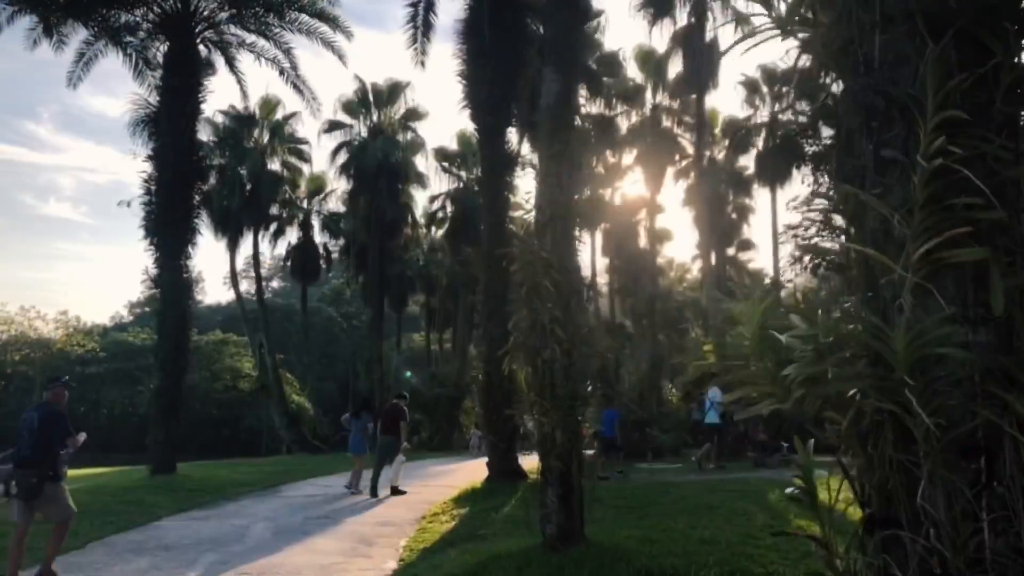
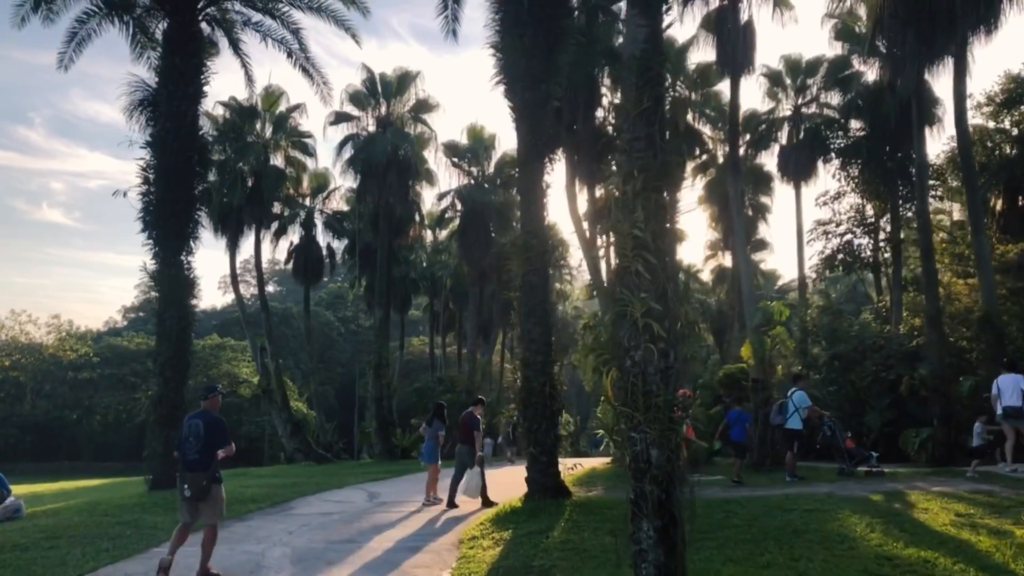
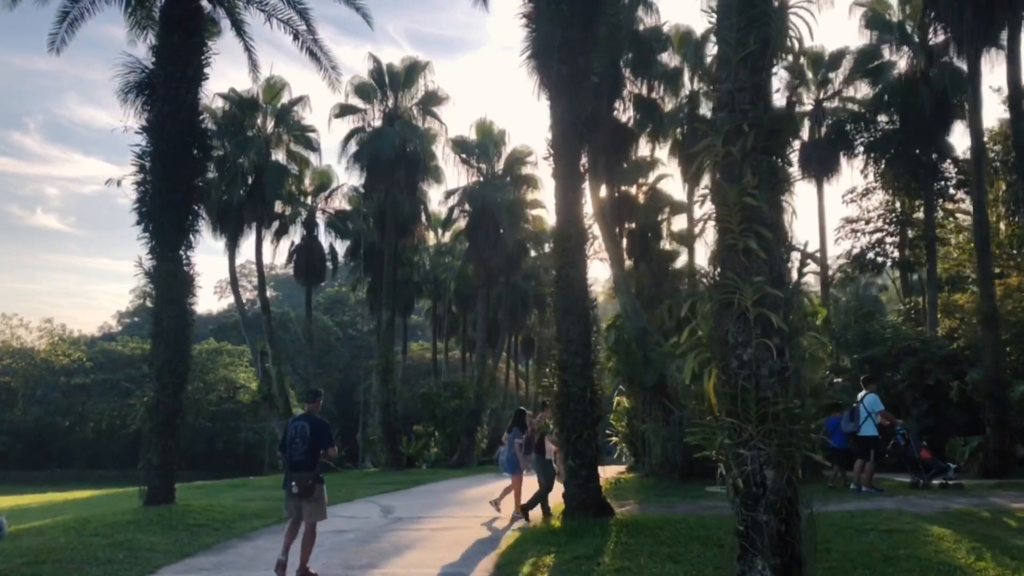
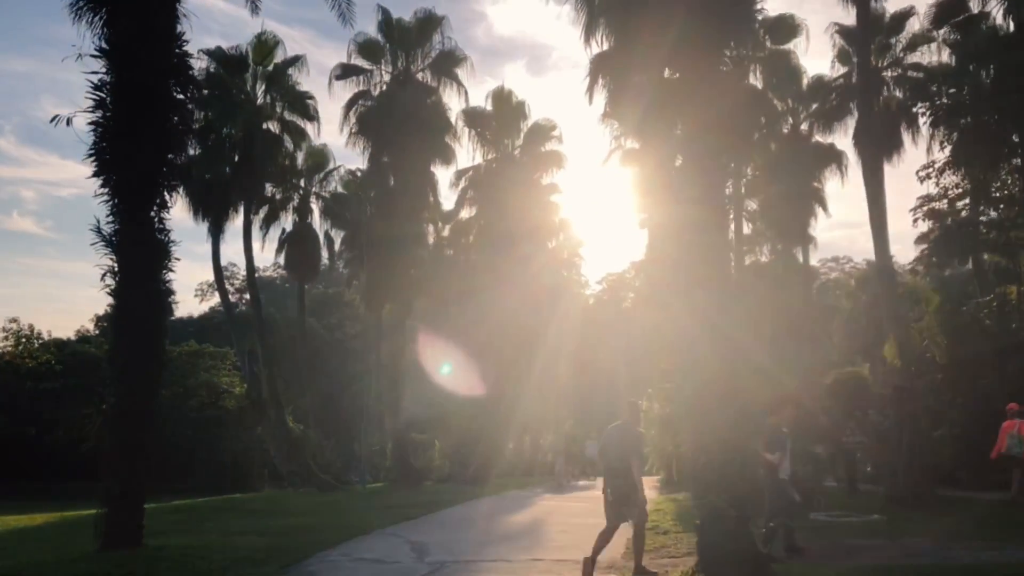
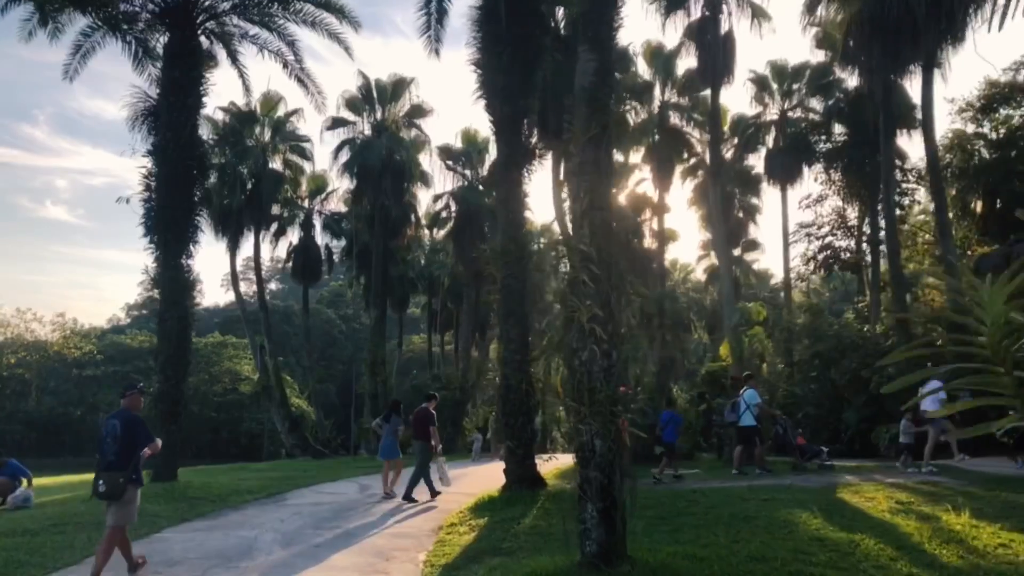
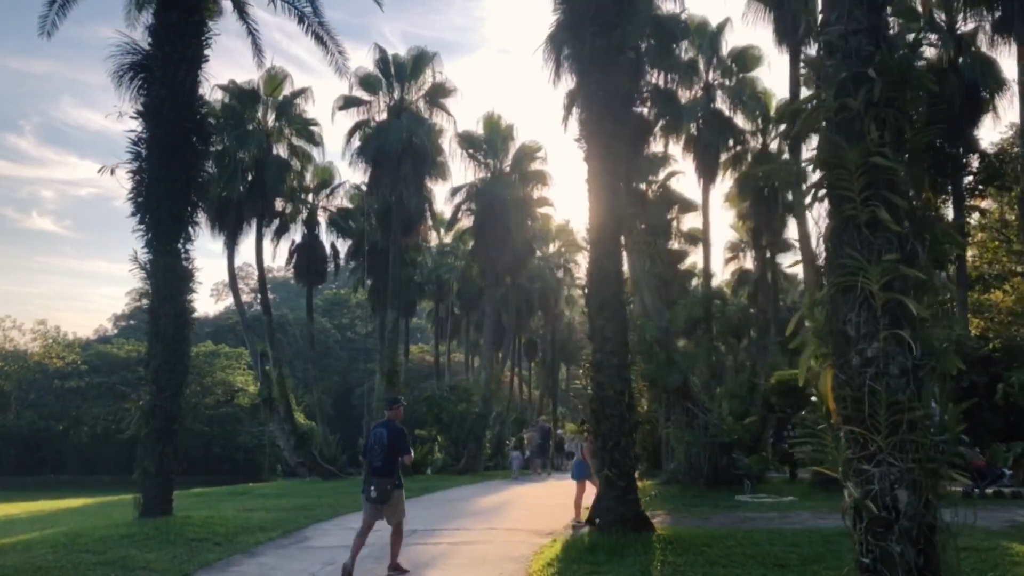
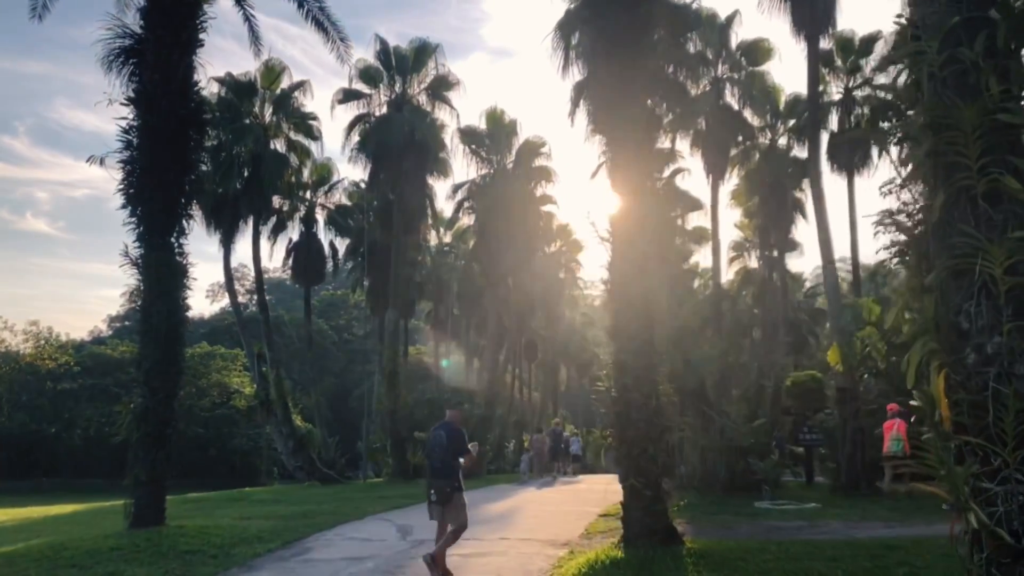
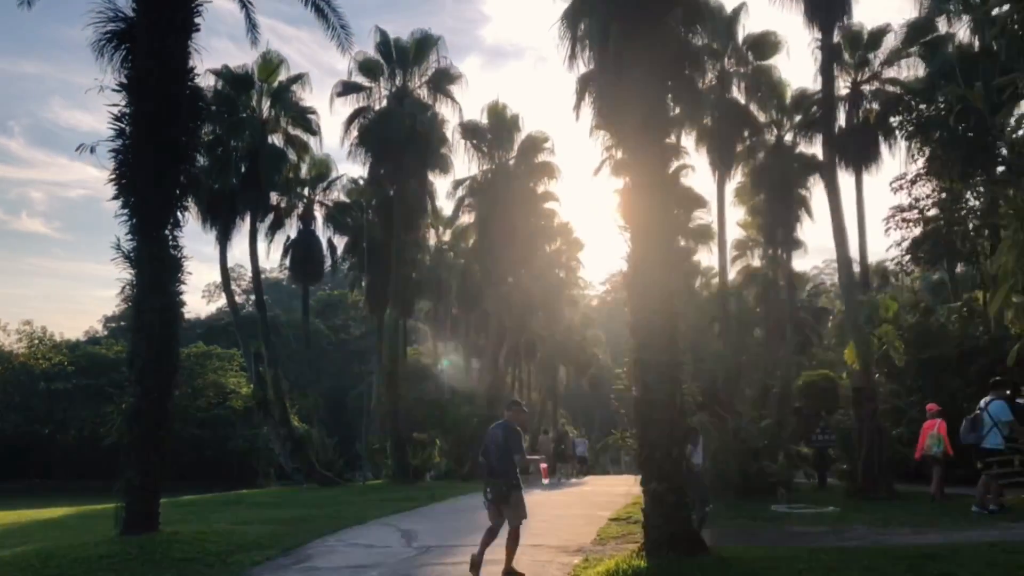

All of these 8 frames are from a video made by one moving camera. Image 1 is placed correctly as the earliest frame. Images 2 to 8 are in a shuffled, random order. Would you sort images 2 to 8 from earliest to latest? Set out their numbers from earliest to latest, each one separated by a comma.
5, 2, 3, 6, 7, 8, 4
